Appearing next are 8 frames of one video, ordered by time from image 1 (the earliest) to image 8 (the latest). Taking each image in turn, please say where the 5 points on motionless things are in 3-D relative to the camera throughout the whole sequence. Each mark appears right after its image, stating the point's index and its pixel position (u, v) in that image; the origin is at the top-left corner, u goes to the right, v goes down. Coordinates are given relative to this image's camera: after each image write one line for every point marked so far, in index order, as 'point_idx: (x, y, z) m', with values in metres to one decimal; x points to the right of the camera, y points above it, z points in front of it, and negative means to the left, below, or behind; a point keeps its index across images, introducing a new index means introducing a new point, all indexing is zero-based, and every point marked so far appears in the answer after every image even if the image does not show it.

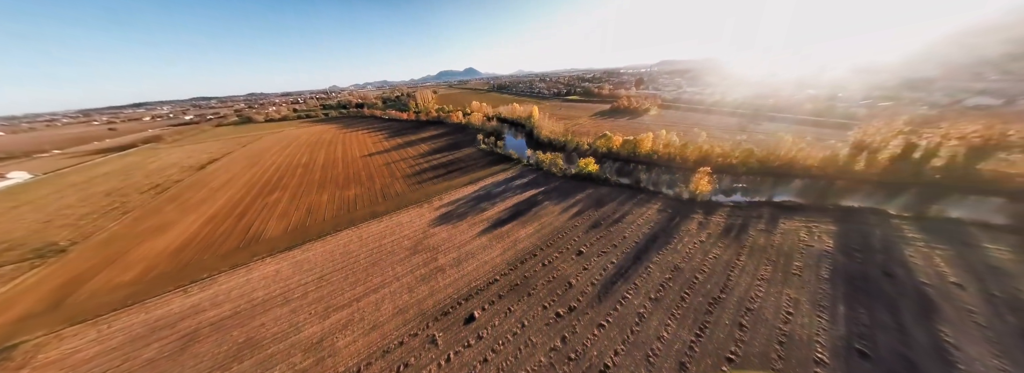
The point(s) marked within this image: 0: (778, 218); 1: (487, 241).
0: (+24.2, -2.9, +19.0) m
1: (-2.2, -5.0, +19.0) m
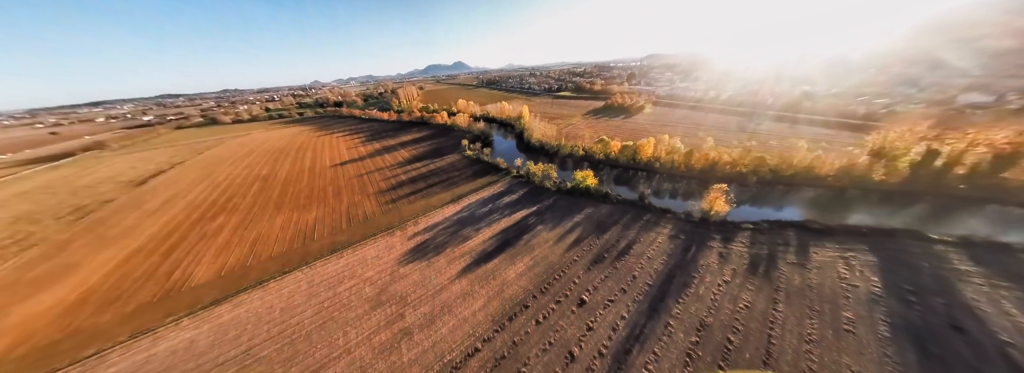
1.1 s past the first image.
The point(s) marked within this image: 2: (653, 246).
0: (+23.2, -4.7, +16.3) m
1: (-3.2, -7.3, +15.5) m
2: (+11.6, -5.0, +17.2) m
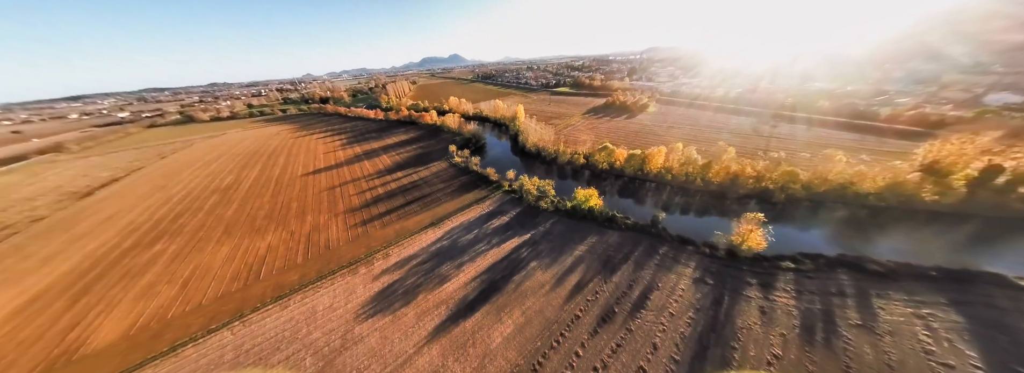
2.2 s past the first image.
0: (+22.3, -6.9, +13.0) m
1: (-4.1, -9.7, +11.9) m
2: (+10.7, -7.2, +13.7) m
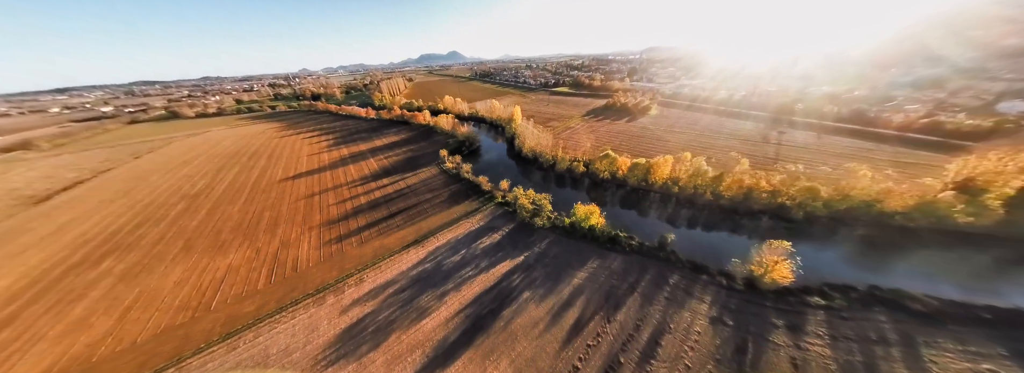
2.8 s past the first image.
0: (+21.6, -8.5, +11.1) m
1: (-4.8, -11.1, +9.8) m
2: (+10.0, -8.7, +11.7) m
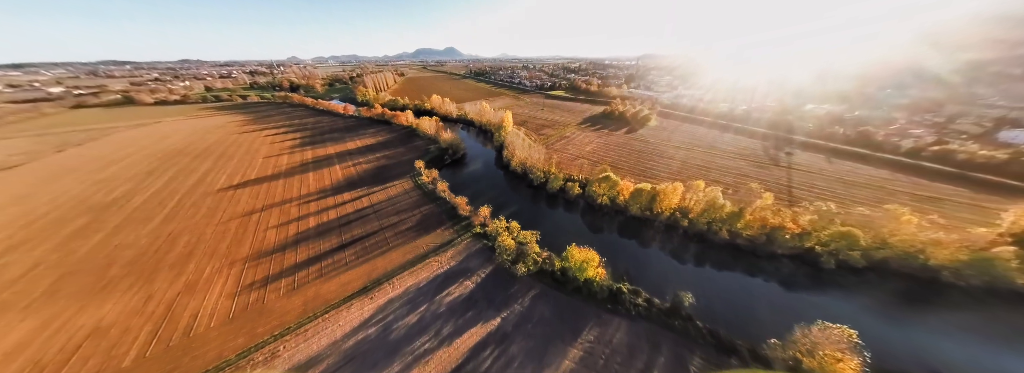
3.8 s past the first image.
0: (+19.9, -11.9, +7.8) m
1: (-6.5, -13.6, +5.6) m
2: (+8.3, -11.7, +8.0) m
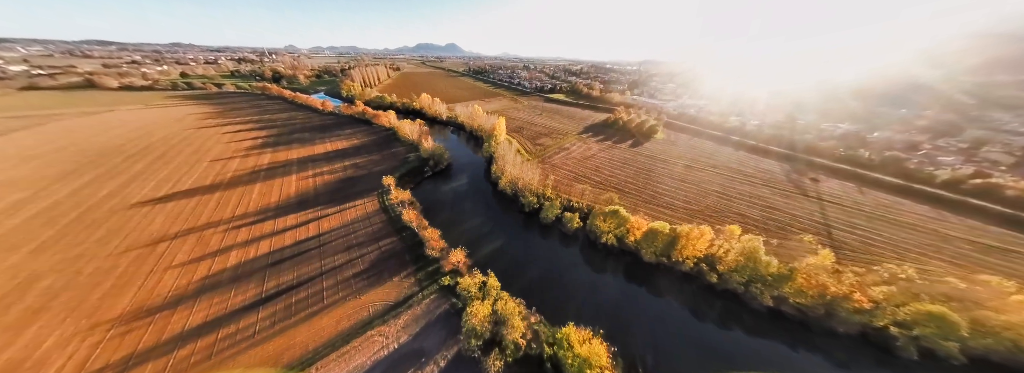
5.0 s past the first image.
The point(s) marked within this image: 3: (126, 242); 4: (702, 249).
0: (+18.3, -15.5, +3.5) m
1: (-8.1, -16.2, +0.9) m
2: (+6.7, -14.9, +3.5) m
3: (-32.7, -4.5, +18.0) m
4: (+15.2, -4.9, +16.9) m
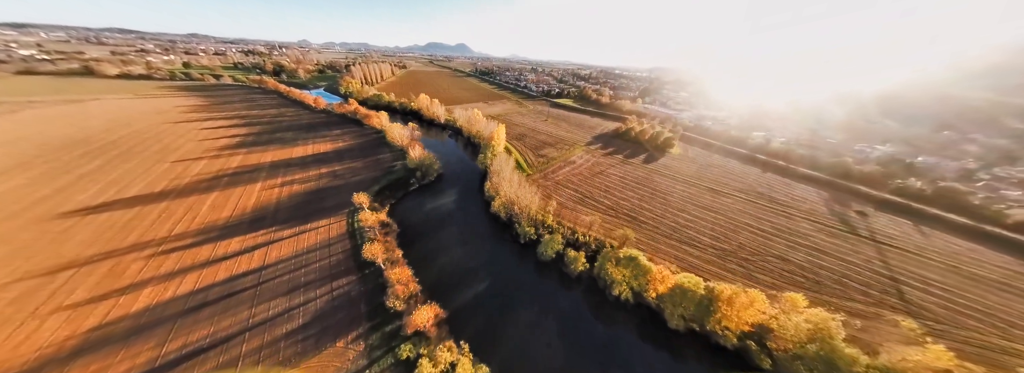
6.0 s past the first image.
0: (+16.7, -18.5, -0.7) m
1: (-9.7, -18.0, -2.9) m
2: (+5.2, -17.4, -0.5) m
3: (-33.5, -5.4, +14.7) m
4: (+14.3, -7.9, +12.9) m
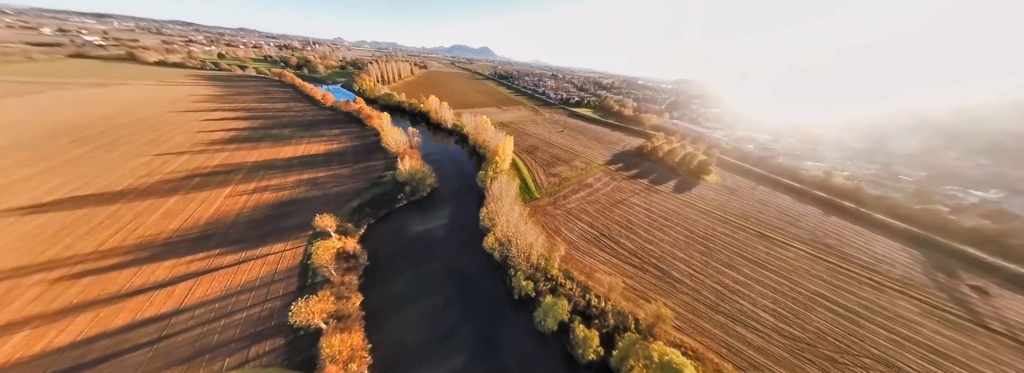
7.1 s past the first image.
0: (+13.9, -22.1, -6.2) m
1: (-12.5, -19.4, -6.9) m
2: (+2.5, -20.0, -5.3) m
3: (-34.3, -5.3, +12.2) m
4: (+13.1, -11.6, +7.7) m
